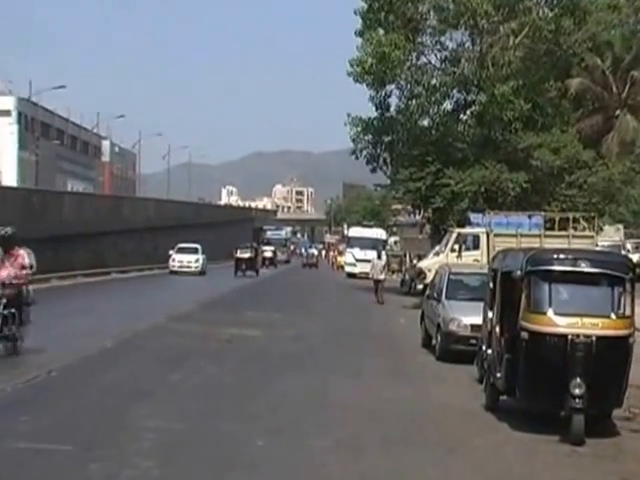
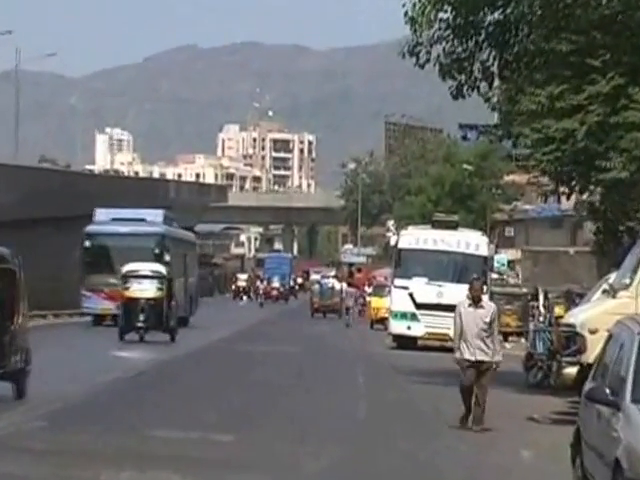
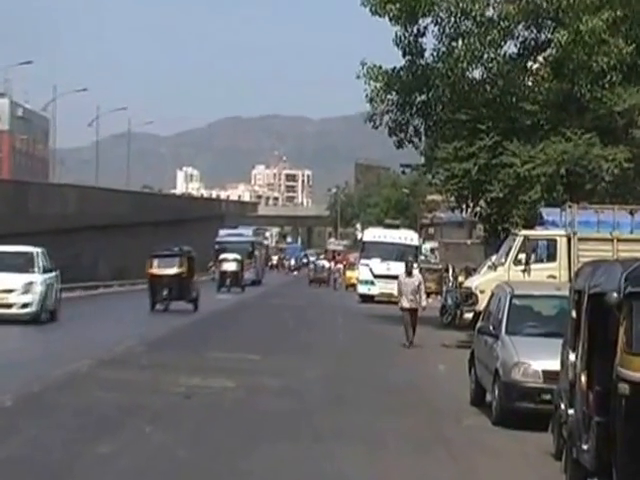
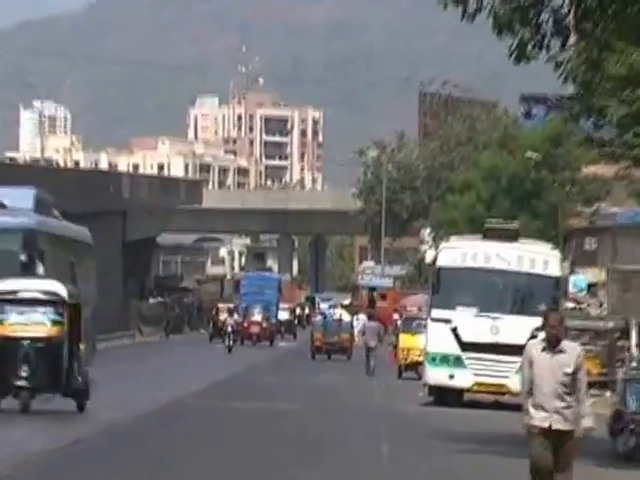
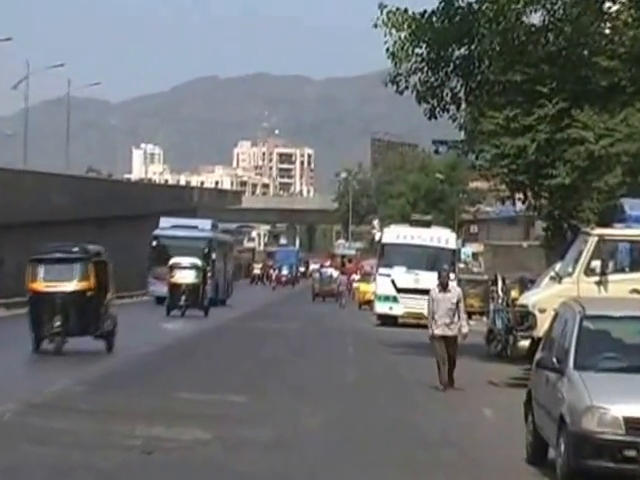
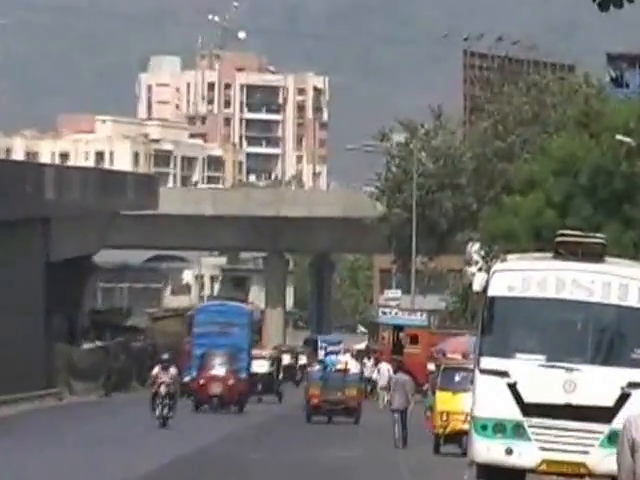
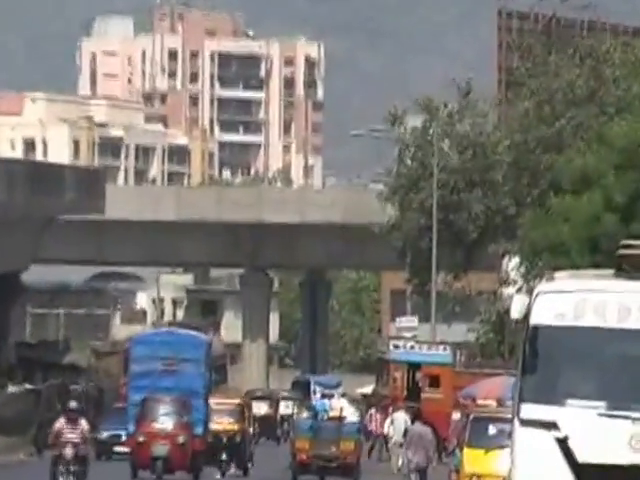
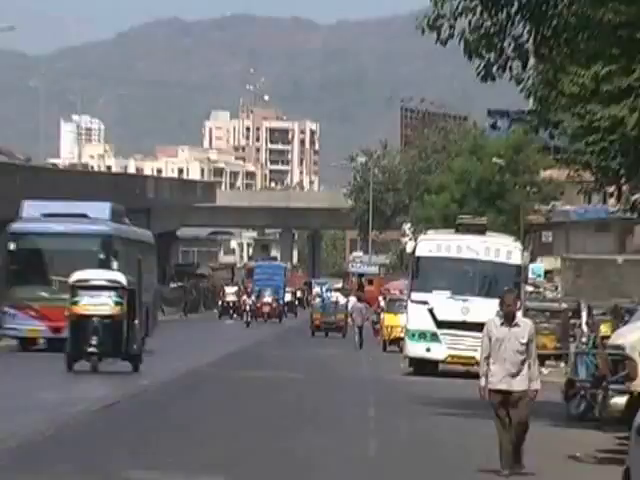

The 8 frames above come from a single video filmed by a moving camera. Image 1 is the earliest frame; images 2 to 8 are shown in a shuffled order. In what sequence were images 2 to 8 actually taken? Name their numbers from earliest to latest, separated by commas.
3, 5, 2, 8, 4, 6, 7
